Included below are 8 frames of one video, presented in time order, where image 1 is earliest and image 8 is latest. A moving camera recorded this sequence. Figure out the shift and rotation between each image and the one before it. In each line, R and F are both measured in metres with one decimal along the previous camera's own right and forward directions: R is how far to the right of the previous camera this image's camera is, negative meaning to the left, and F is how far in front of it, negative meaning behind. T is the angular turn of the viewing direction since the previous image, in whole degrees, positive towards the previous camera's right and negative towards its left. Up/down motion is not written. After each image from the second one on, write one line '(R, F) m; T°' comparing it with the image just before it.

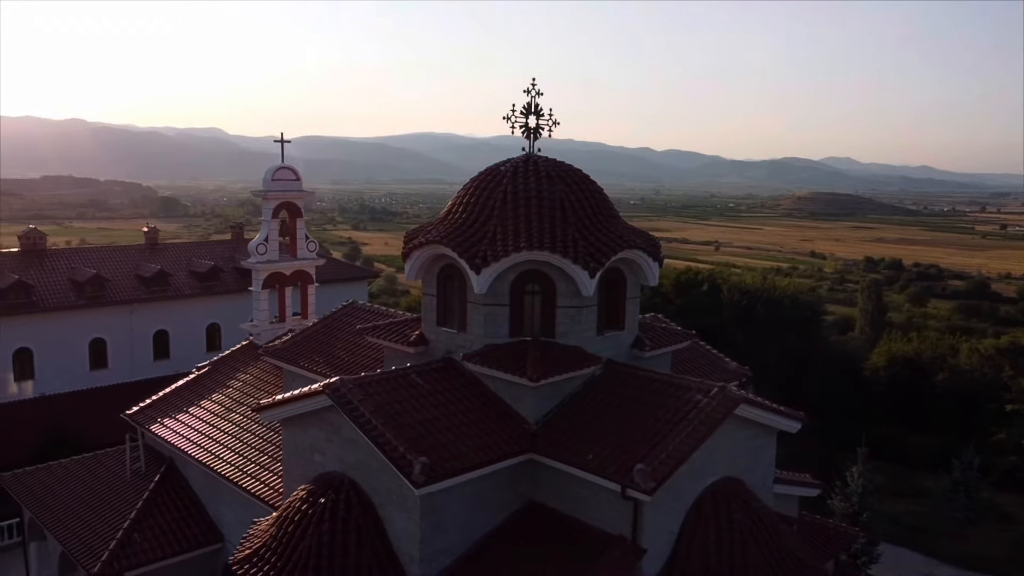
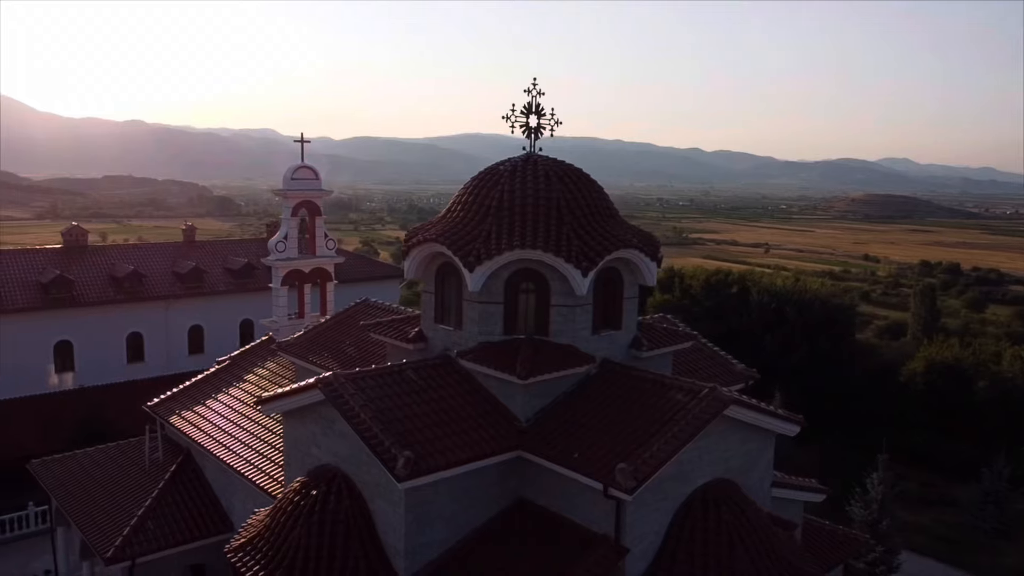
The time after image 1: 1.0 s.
(+0.6, 0.0) m; -3°
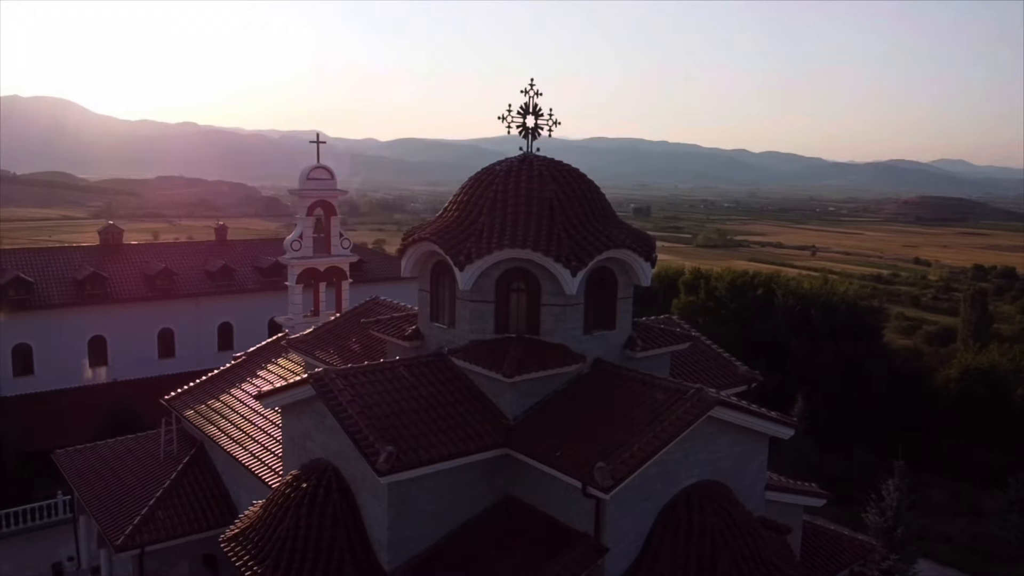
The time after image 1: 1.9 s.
(+0.6, -0.1) m; -3°
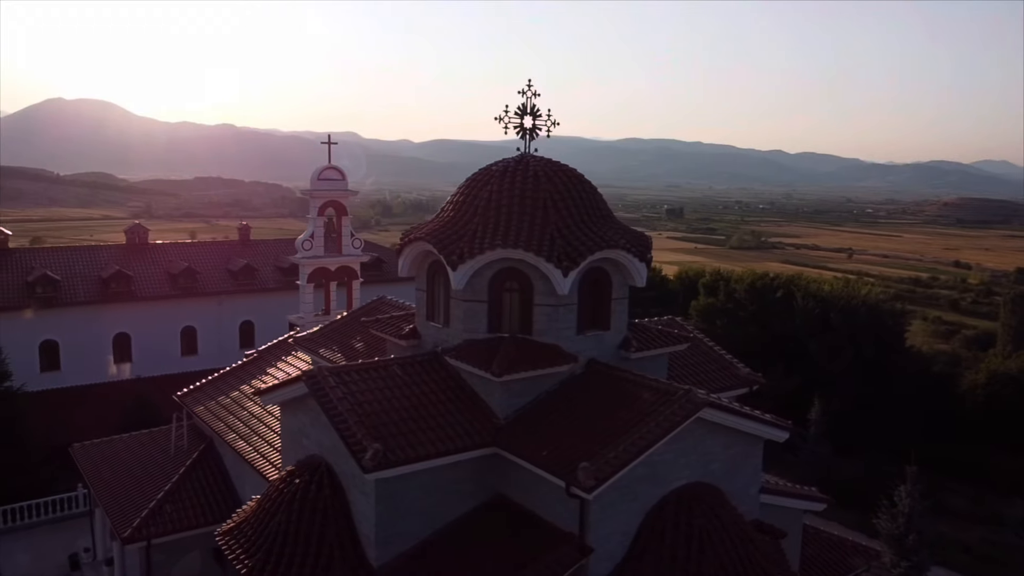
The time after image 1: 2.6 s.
(+0.5, 0.0) m; -2°
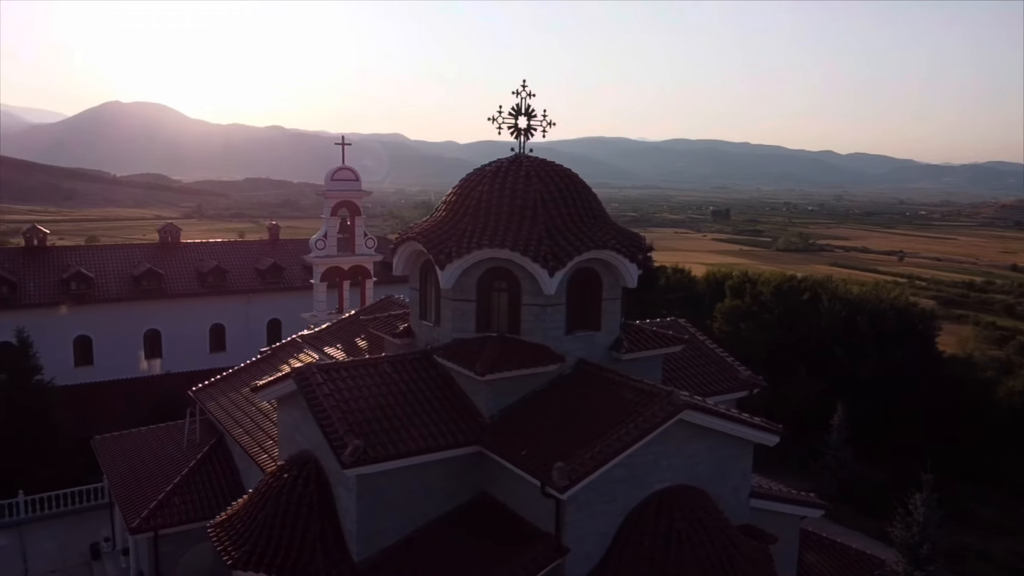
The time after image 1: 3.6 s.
(+0.7, 0.0) m; -3°
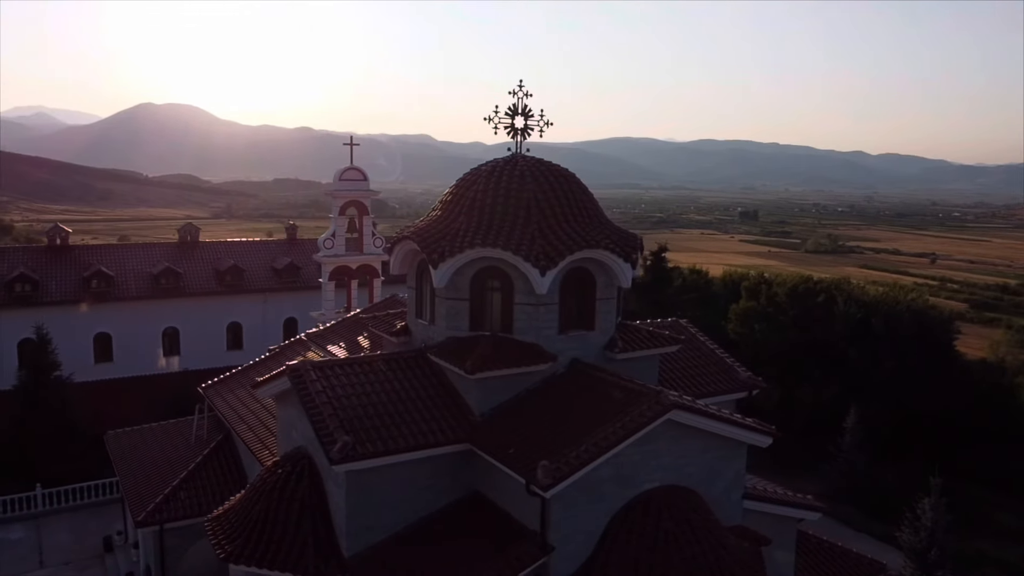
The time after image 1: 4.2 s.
(+0.4, 0.0) m; -2°
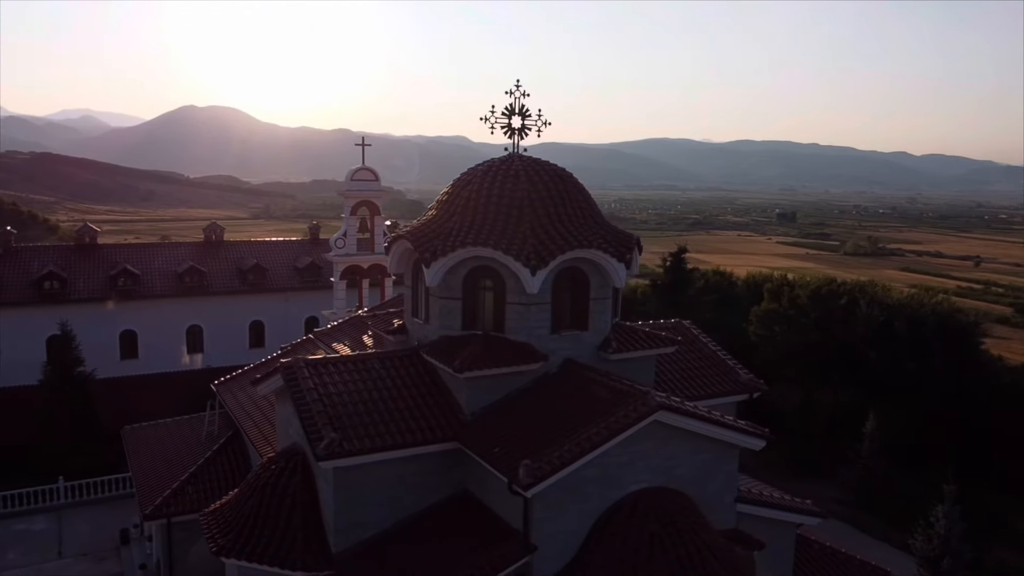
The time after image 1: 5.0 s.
(+0.5, 0.0) m; -2°
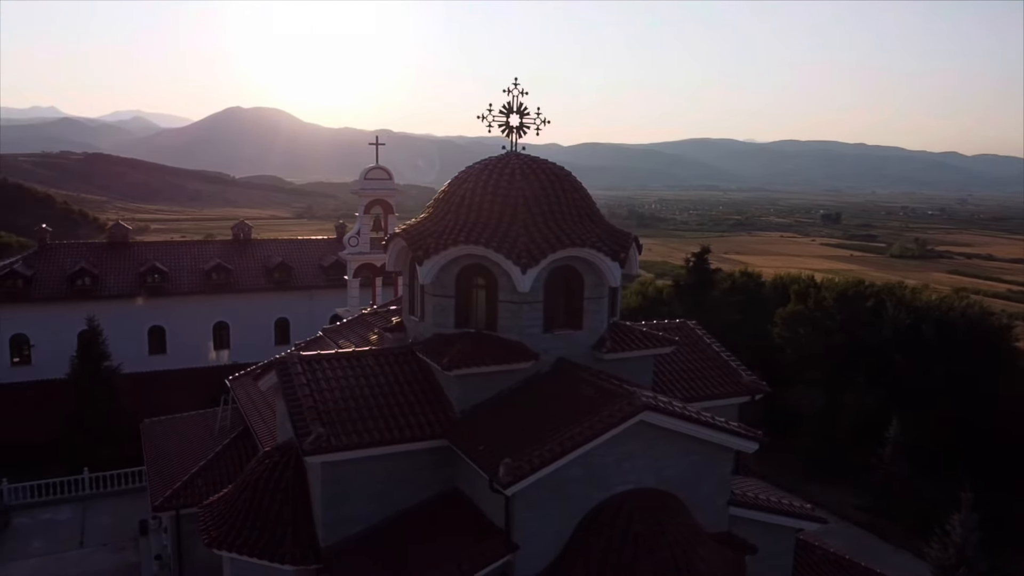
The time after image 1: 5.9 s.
(+0.6, 0.0) m; -3°
